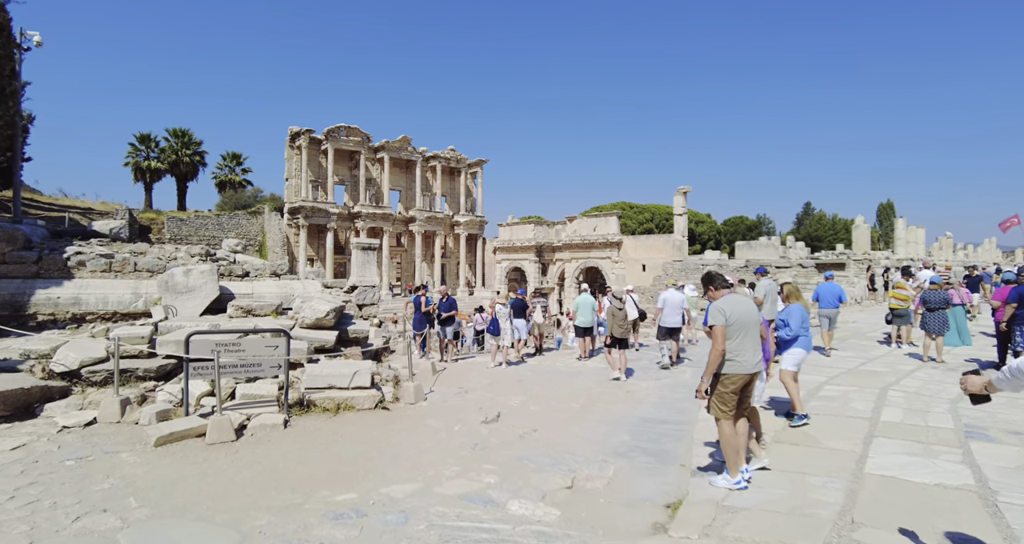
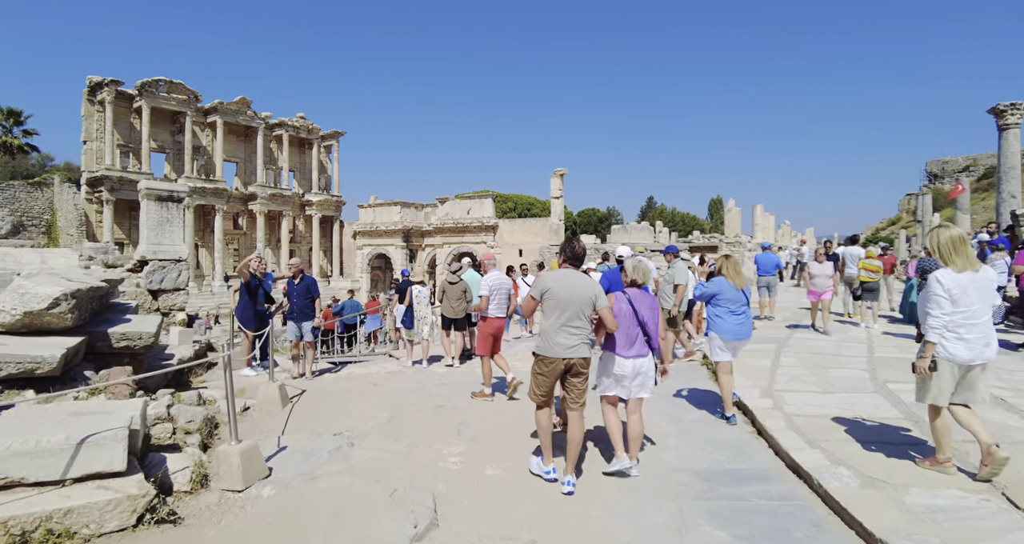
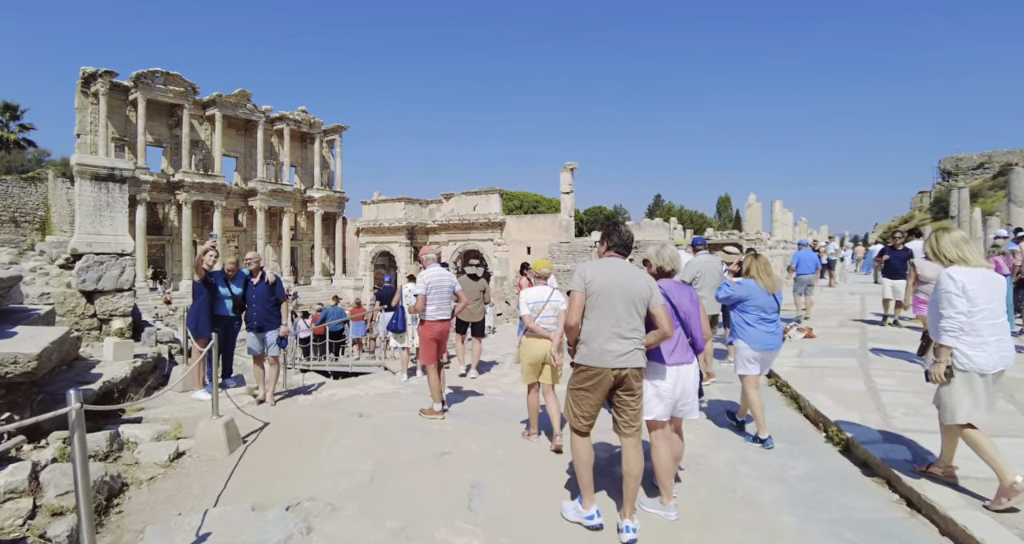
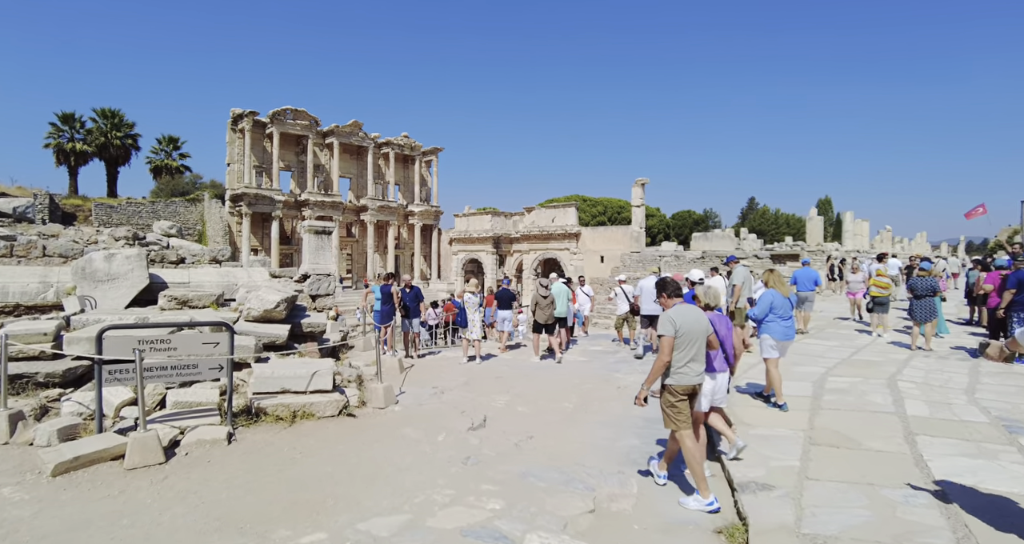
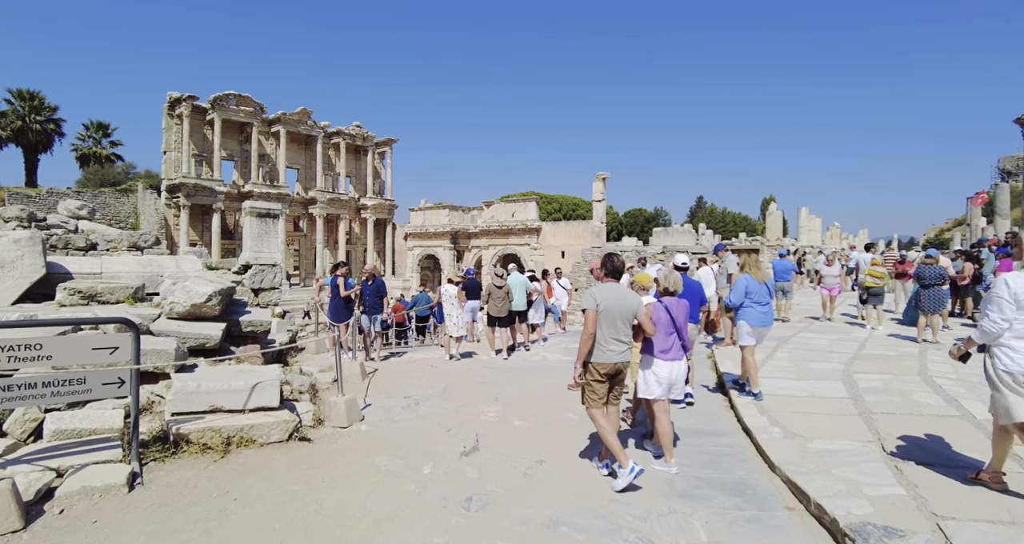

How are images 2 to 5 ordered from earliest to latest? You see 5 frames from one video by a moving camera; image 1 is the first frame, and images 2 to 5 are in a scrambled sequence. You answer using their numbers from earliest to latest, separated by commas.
4, 5, 2, 3
